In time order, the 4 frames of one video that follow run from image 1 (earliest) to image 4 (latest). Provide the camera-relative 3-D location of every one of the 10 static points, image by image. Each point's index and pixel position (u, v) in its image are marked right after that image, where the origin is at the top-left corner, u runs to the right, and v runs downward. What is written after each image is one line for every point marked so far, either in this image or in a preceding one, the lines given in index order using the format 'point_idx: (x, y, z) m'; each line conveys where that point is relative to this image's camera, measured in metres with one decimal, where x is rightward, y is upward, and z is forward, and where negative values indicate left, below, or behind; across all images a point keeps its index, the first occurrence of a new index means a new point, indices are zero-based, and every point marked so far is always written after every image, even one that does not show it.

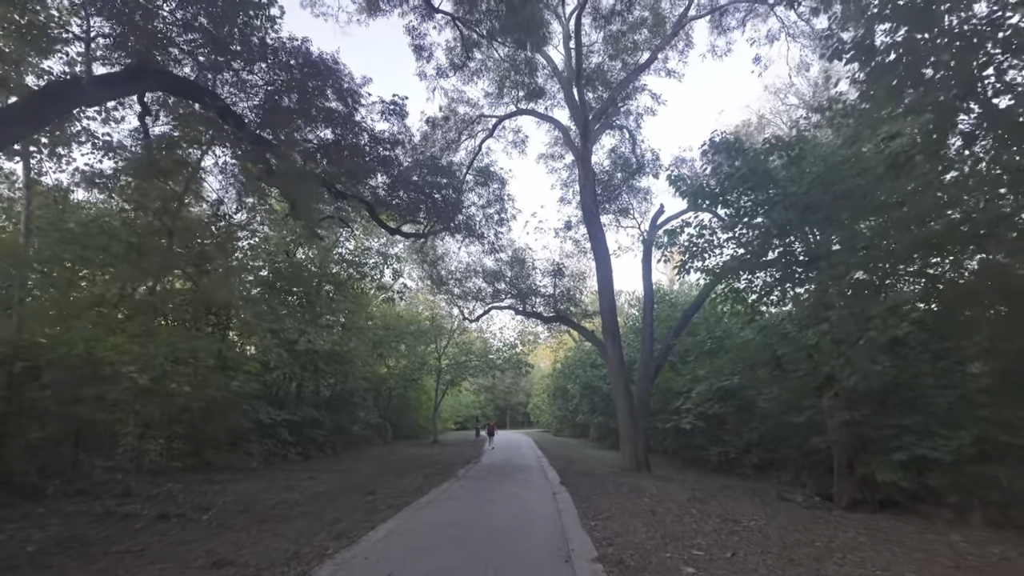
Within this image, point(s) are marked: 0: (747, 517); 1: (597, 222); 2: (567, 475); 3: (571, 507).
0: (+3.5, -3.4, +9.0) m
1: (+2.6, +2.0, +18.3) m
2: (+1.4, -4.8, +15.4) m
3: (+1.0, -3.7, +10.1) m
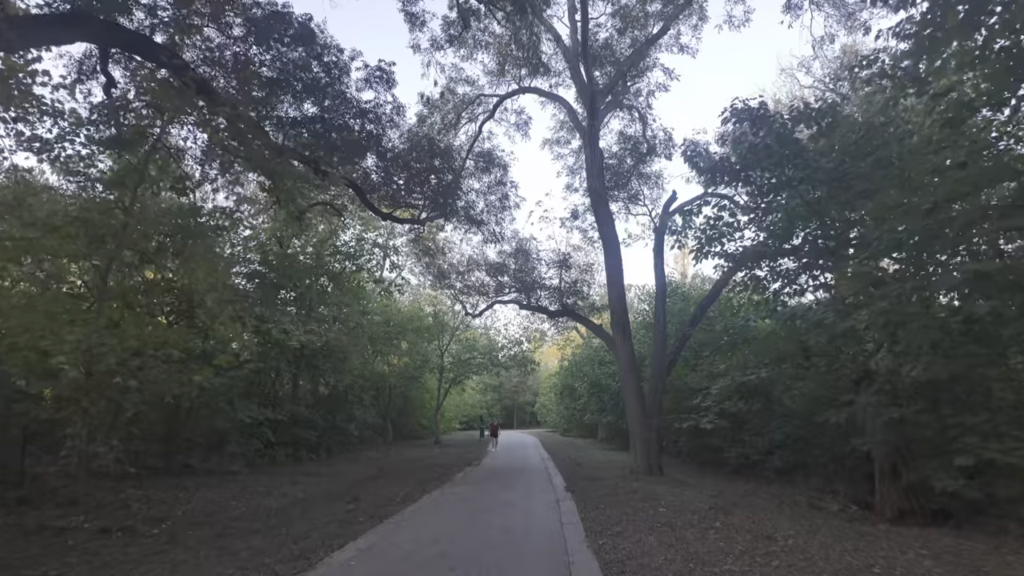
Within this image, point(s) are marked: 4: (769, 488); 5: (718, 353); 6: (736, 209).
0: (+3.5, -3.1, +7.7) m
1: (+2.6, +2.3, +17.0) m
2: (+1.4, -4.5, +14.2) m
3: (+0.9, -3.4, +8.8) m
4: (+5.7, -4.5, +13.5) m
5: (+5.8, -1.8, +17.0) m
6: (+5.2, +1.8, +14.1) m
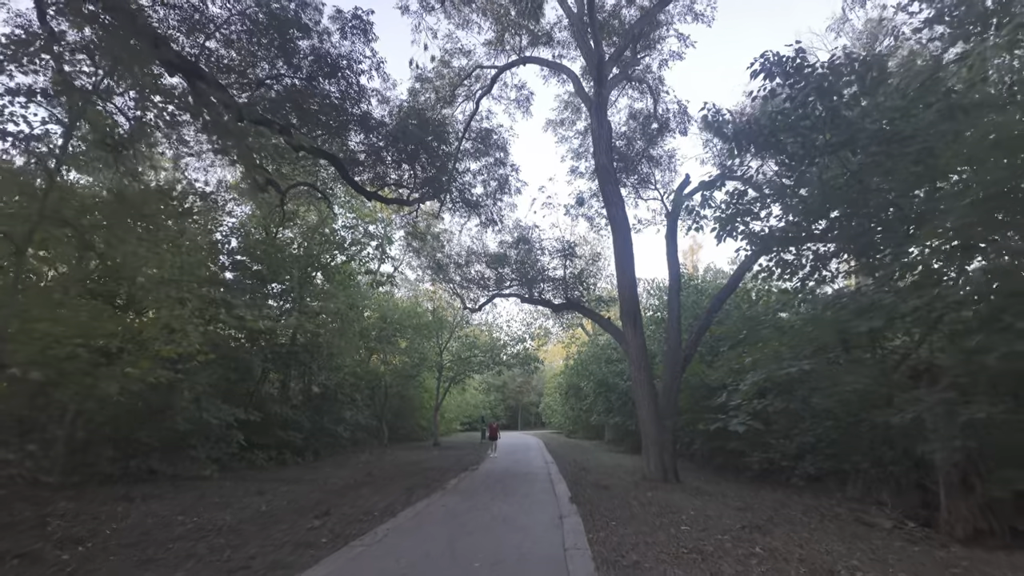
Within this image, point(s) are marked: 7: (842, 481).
0: (+3.4, -2.8, +6.2) m
1: (+2.6, +2.6, +15.4) m
2: (+1.4, -4.2, +12.6) m
3: (+0.8, -3.1, +7.3) m
4: (+5.7, -4.1, +11.9) m
5: (+5.8, -1.5, +15.4) m
6: (+5.2, +2.2, +12.5) m
7: (+6.9, -4.1, +12.8) m
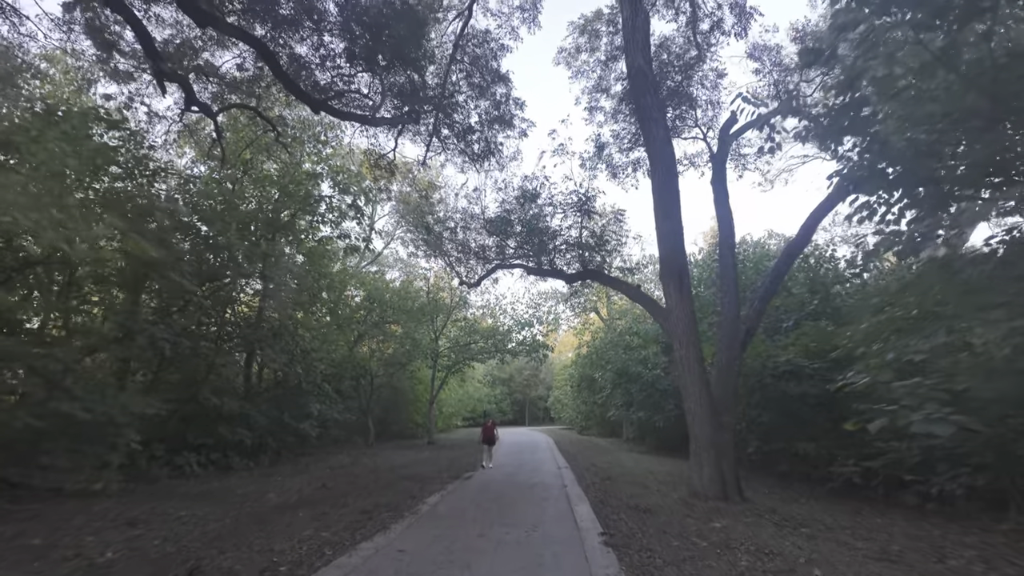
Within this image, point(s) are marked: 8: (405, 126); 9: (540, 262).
0: (+3.3, -1.9, +2.3) m
1: (+2.7, +3.6, +11.5) m
2: (+1.4, -3.2, +8.7) m
3: (+0.8, -2.2, +3.4) m
4: (+5.7, -3.2, +8.0) m
5: (+5.8, -0.6, +11.4) m
6: (+5.2, +3.1, +8.5) m
7: (+6.9, -3.1, +8.8) m
8: (-2.3, +3.5, +13.1) m
9: (+0.8, +0.8, +17.9) m
